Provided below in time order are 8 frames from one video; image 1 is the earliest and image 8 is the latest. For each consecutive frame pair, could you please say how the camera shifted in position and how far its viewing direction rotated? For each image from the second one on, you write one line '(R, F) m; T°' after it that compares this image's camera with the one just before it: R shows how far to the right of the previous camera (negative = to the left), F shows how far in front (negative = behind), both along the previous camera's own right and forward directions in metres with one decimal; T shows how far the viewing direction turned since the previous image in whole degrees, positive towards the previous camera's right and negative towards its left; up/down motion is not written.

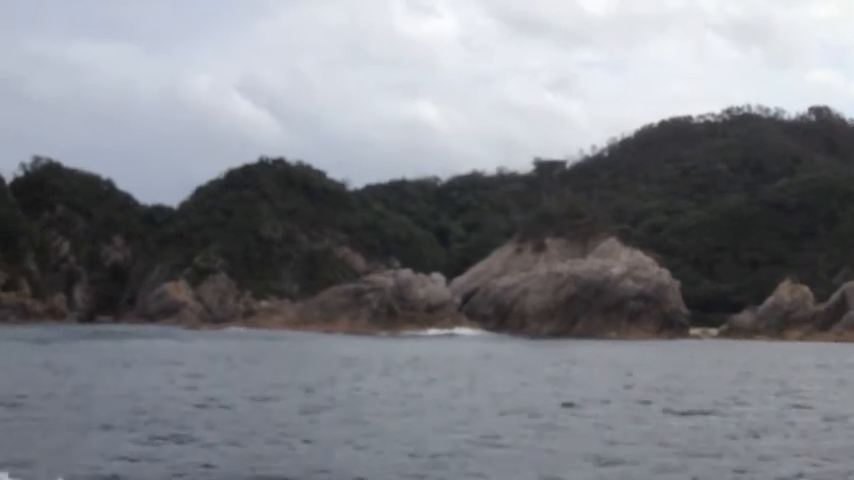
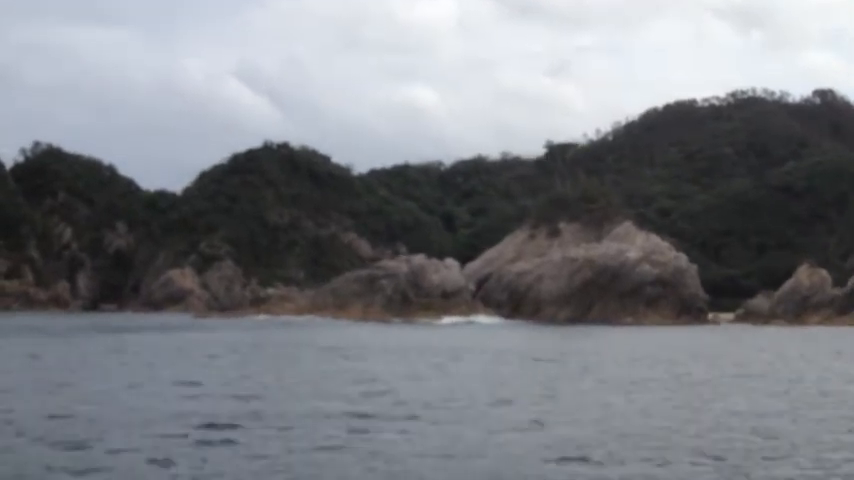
(-0.7, +0.9) m; 0°
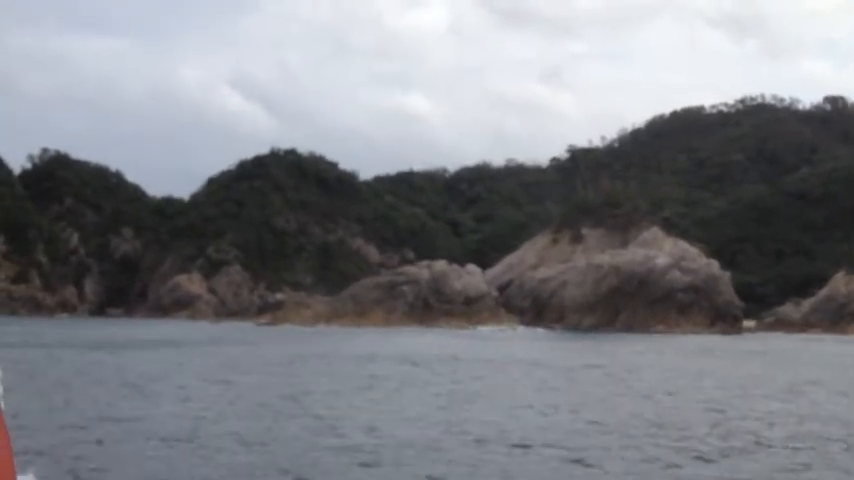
(-1.2, +2.3) m; 0°
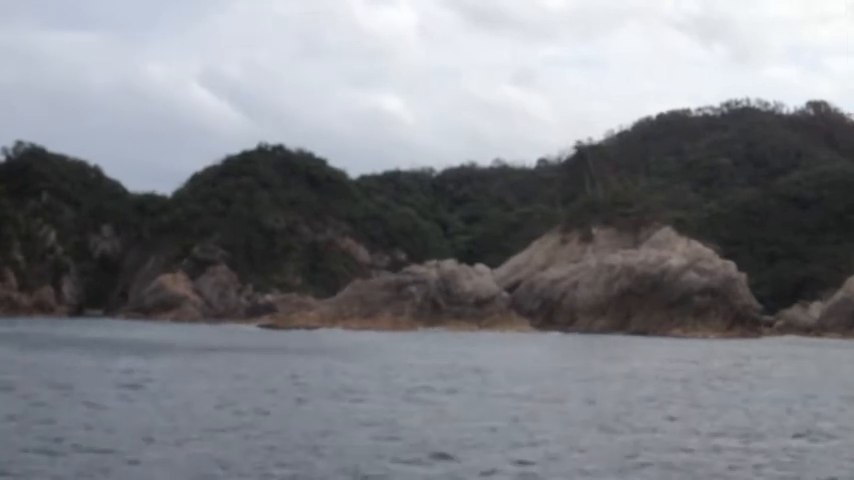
(-1.6, +2.1) m; +1°
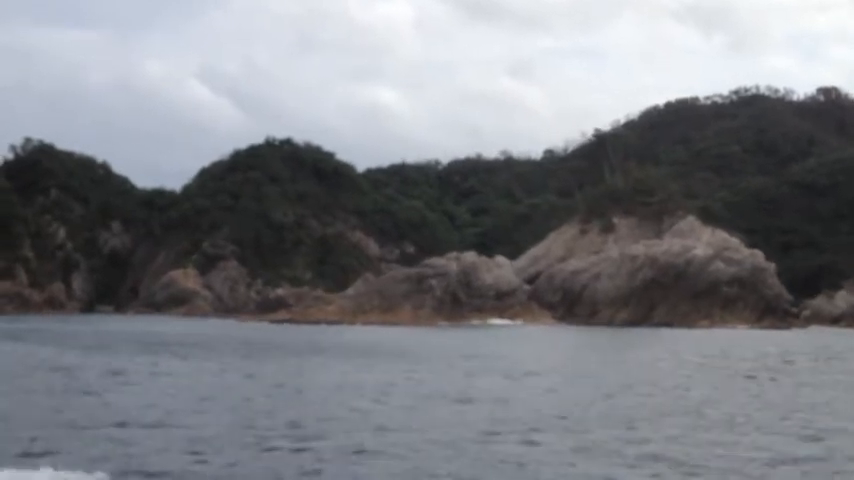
(-0.8, +1.5) m; 0°
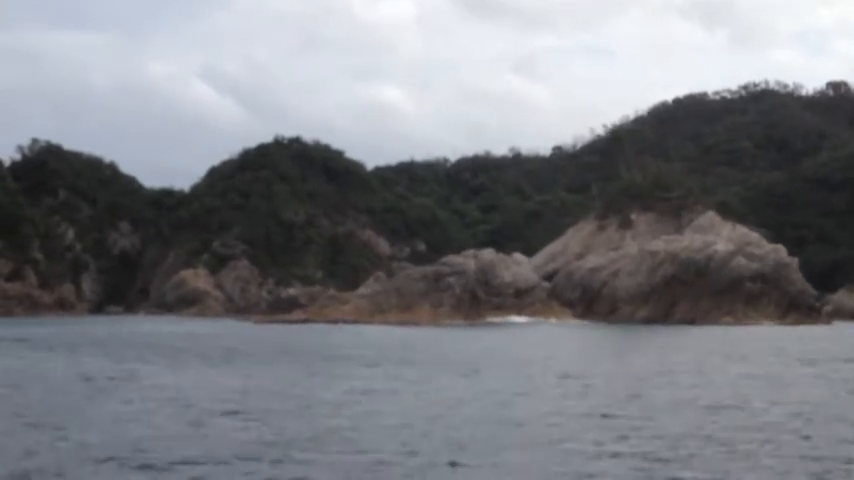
(-0.5, +0.8) m; 0°
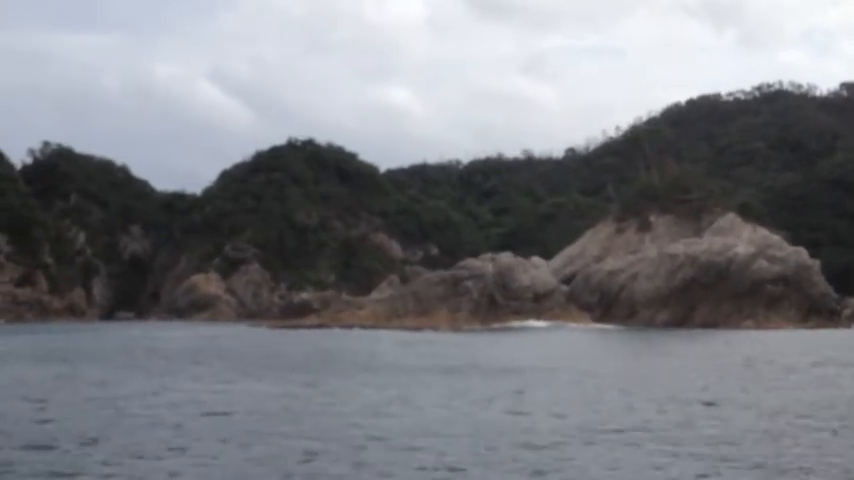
(-0.3, +0.6) m; 0°
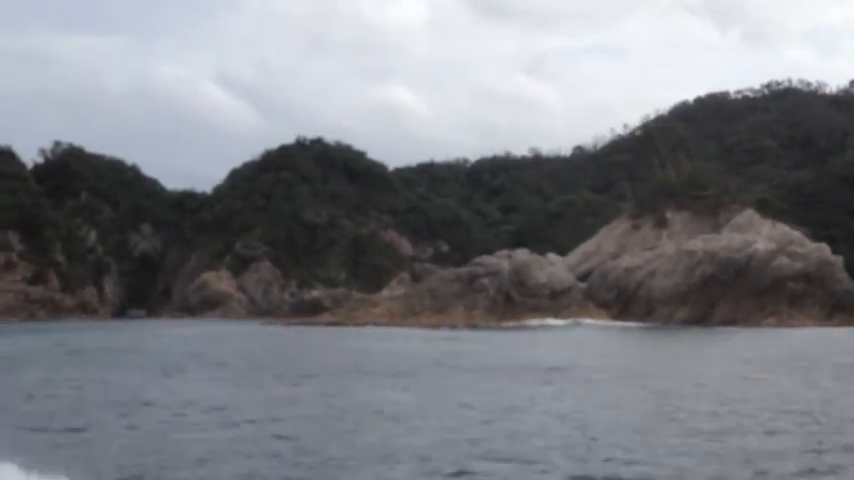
(-0.4, +0.9) m; 0°
